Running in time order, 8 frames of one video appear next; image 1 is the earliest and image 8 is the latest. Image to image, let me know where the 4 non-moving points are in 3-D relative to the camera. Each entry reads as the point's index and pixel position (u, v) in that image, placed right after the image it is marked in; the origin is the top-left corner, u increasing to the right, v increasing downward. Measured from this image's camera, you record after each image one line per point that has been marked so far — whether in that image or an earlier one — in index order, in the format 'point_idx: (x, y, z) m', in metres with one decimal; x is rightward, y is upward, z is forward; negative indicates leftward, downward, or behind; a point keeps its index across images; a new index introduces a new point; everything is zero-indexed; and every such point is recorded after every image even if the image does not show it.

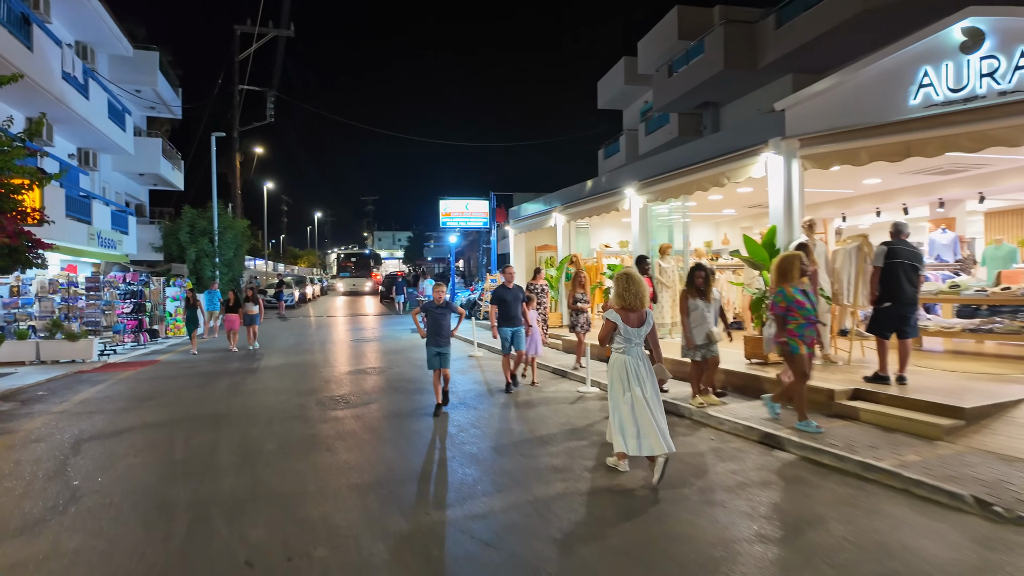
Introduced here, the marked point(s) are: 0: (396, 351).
0: (-2.9, -1.6, +15.0) m
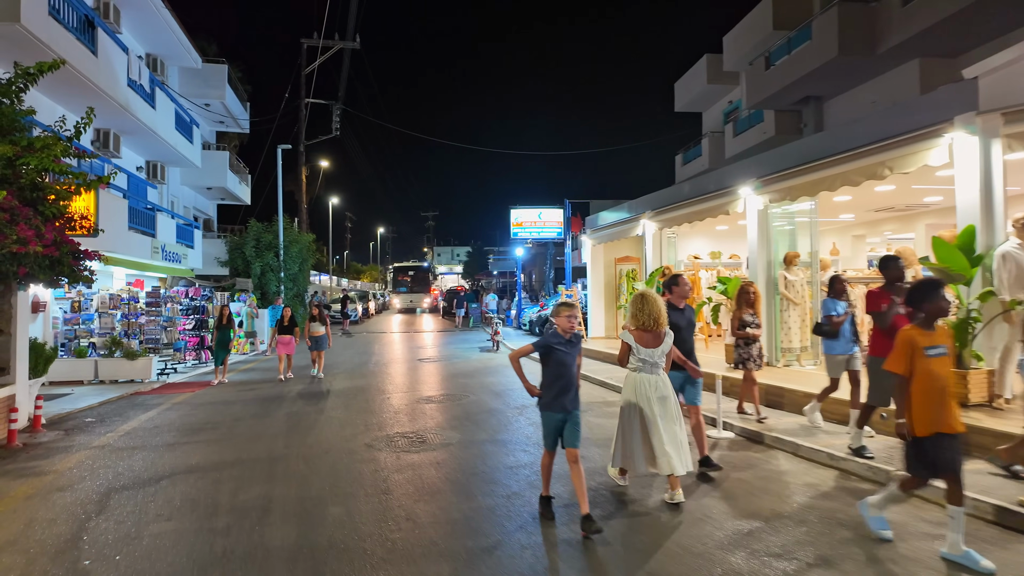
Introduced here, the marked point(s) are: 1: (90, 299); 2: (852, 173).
0: (-1.0, -2.0, +13.5) m
1: (-9.8, -0.3, +13.8) m
2: (+5.0, +1.7, +8.7) m
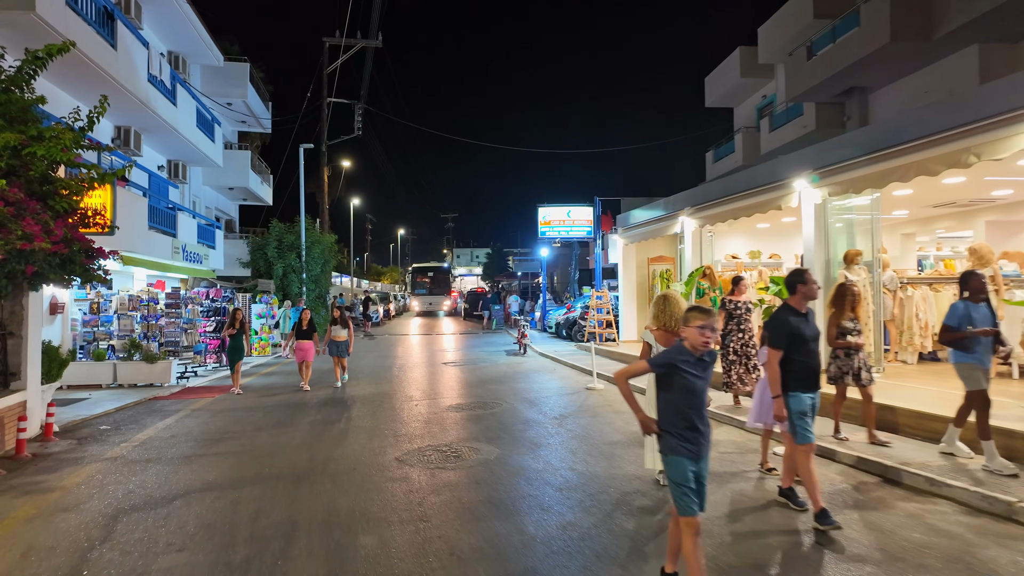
0: (-0.3, -2.0, +12.9) m
1: (-9.1, -0.3, +13.4) m
2: (+5.5, +1.7, +7.9) m
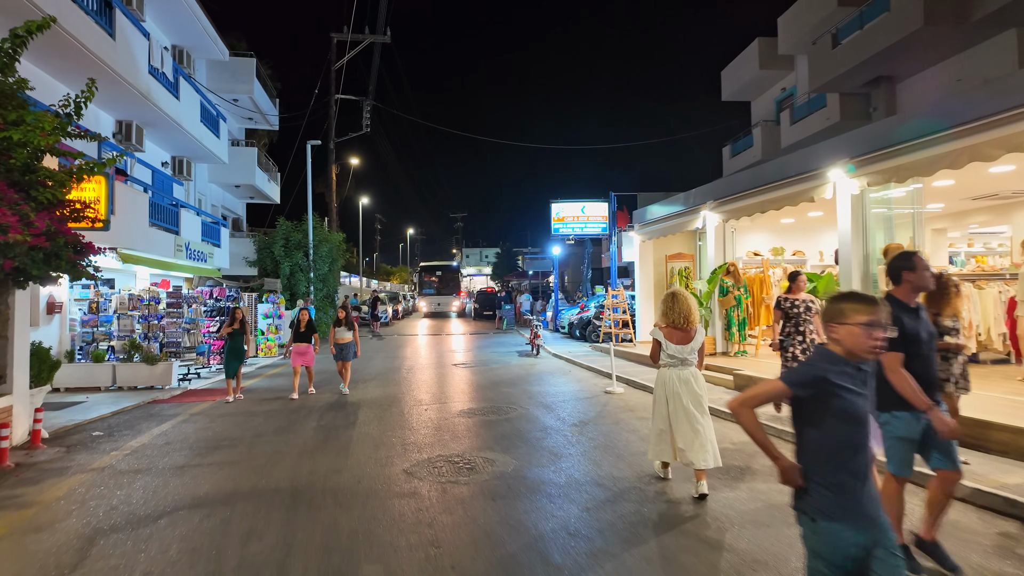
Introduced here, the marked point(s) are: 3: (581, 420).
0: (0.0, -1.9, +12.3) m
1: (-8.8, -0.3, +13.0) m
2: (+5.7, +1.7, +7.2) m
3: (+1.0, -1.9, +8.5) m
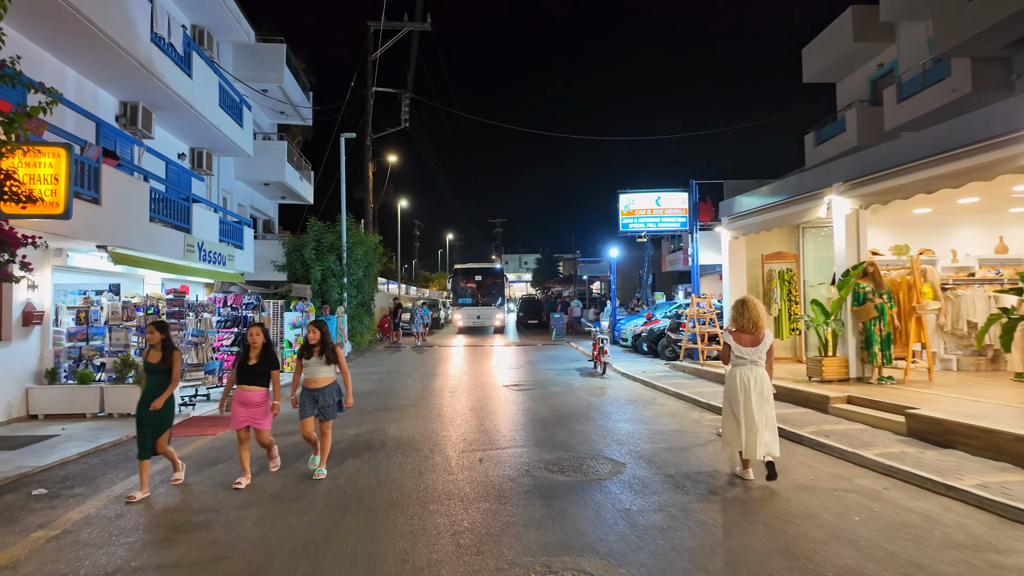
0: (+1.2, -2.1, +9.7) m
1: (-7.5, -0.4, +10.9) m
2: (+6.6, +1.7, +4.3) m
3: (+1.9, -2.0, +5.8) m
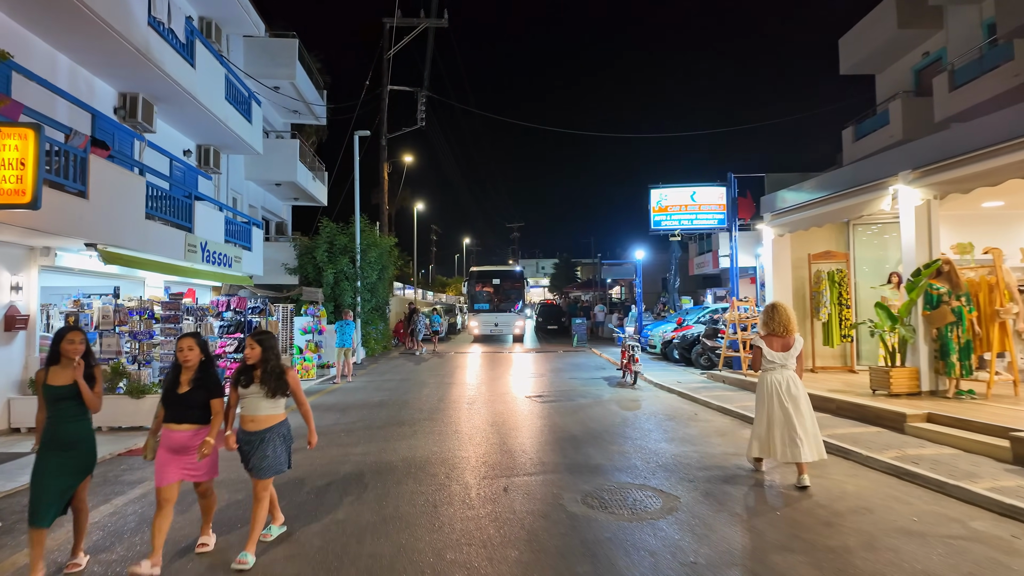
0: (+1.5, -2.1, +8.6) m
1: (-7.1, -0.4, +10.1) m
2: (+6.8, +1.7, +3.1) m
3: (+2.2, -1.9, +4.8) m
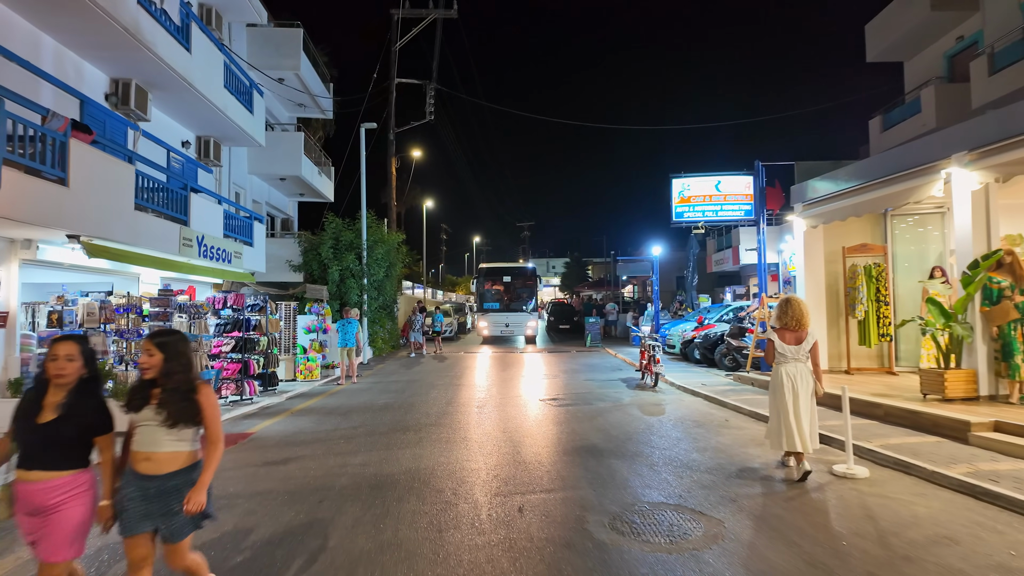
0: (+1.7, -2.0, +7.8) m
1: (-6.9, -0.3, +9.5) m
2: (+6.9, +1.8, +2.2) m
3: (+2.3, -1.9, +4.0) m
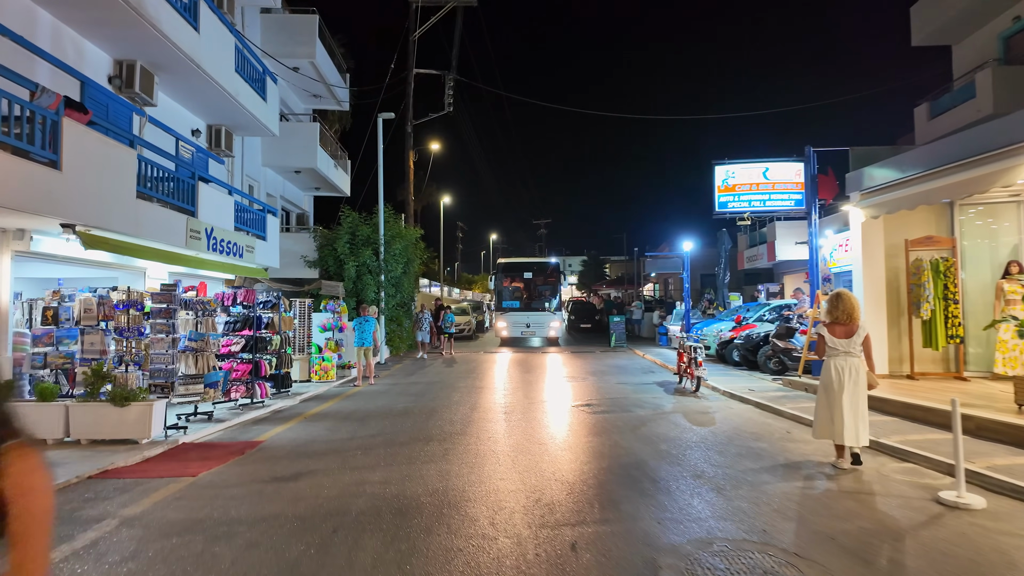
0: (+2.2, -1.9, +6.9) m
1: (-6.4, -0.2, +8.8) m
2: (+7.2, +1.8, +1.2) m
3: (+2.7, -1.8, +3.0) m
